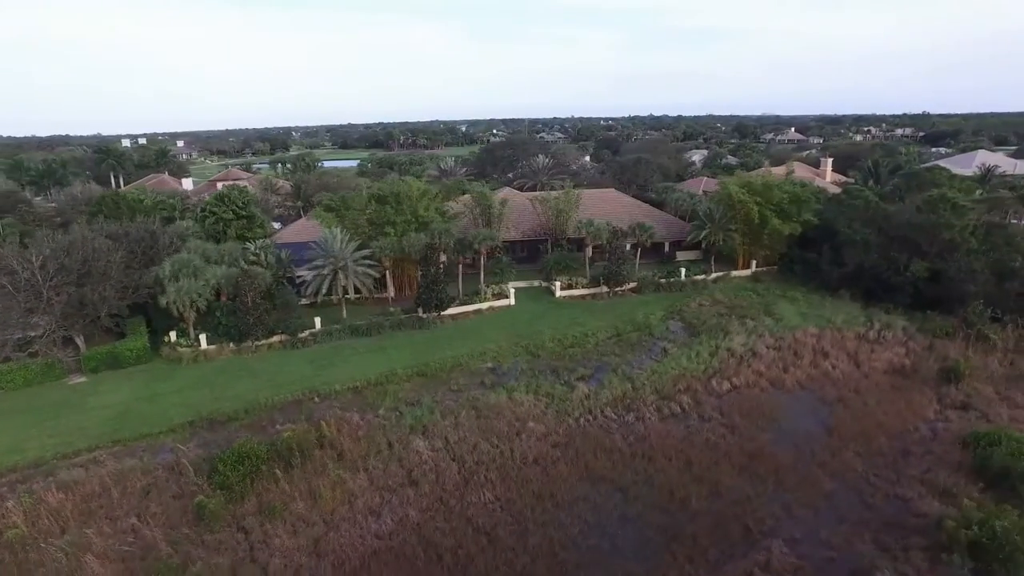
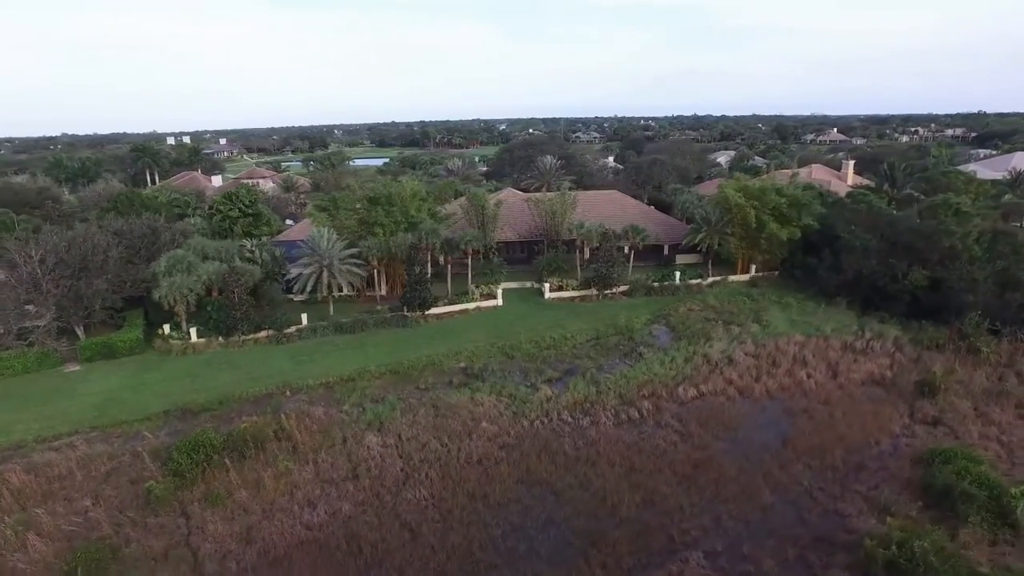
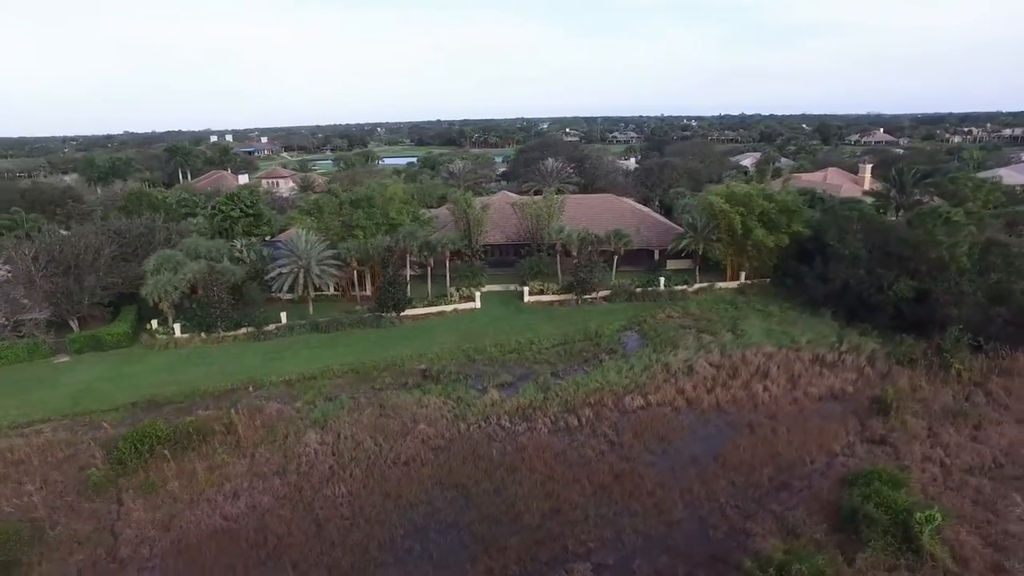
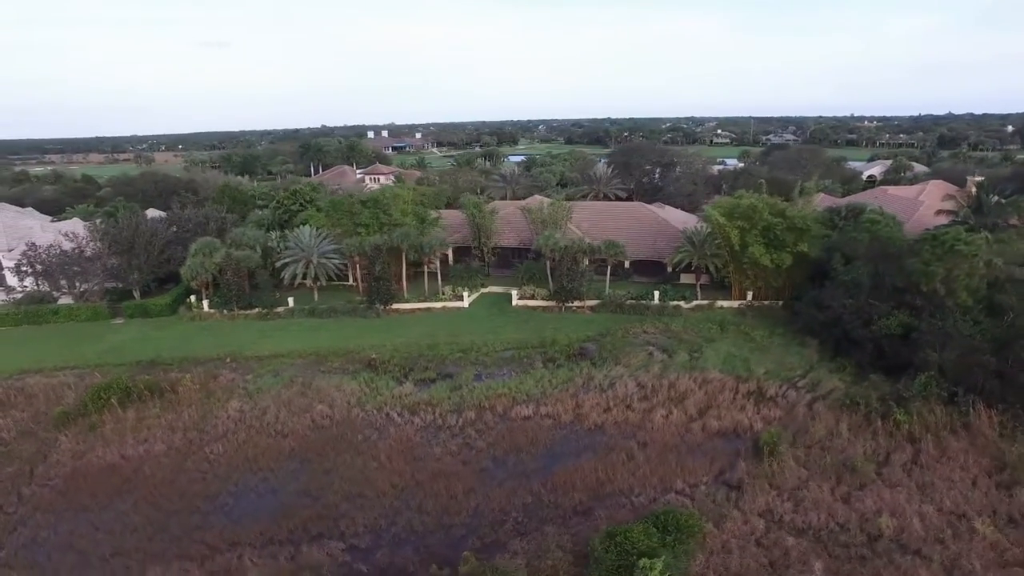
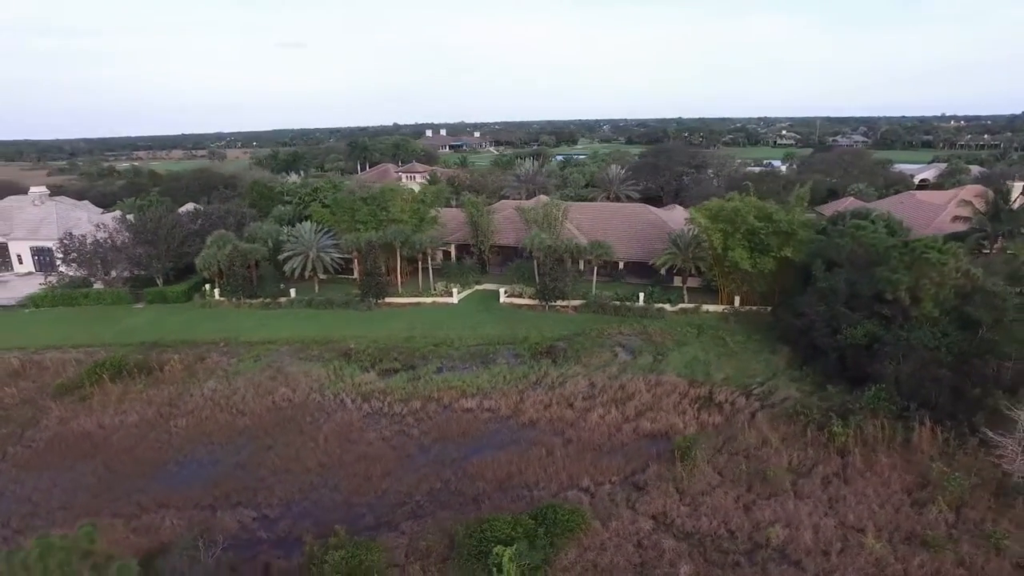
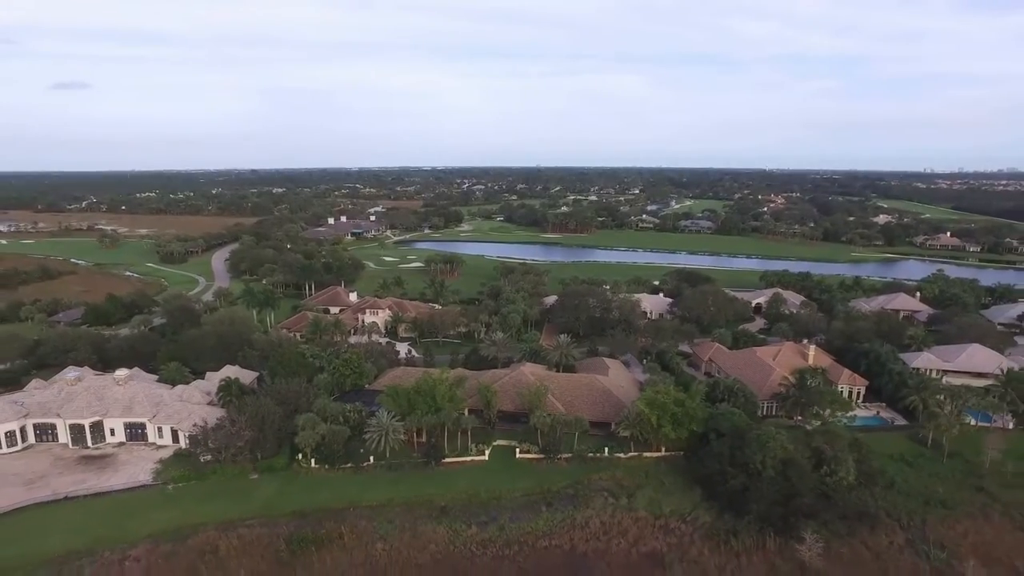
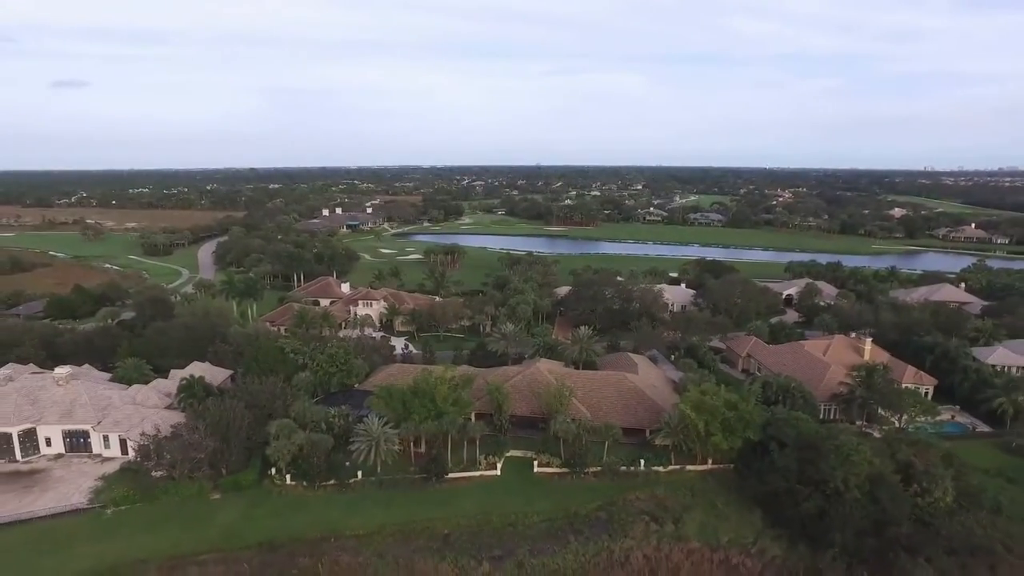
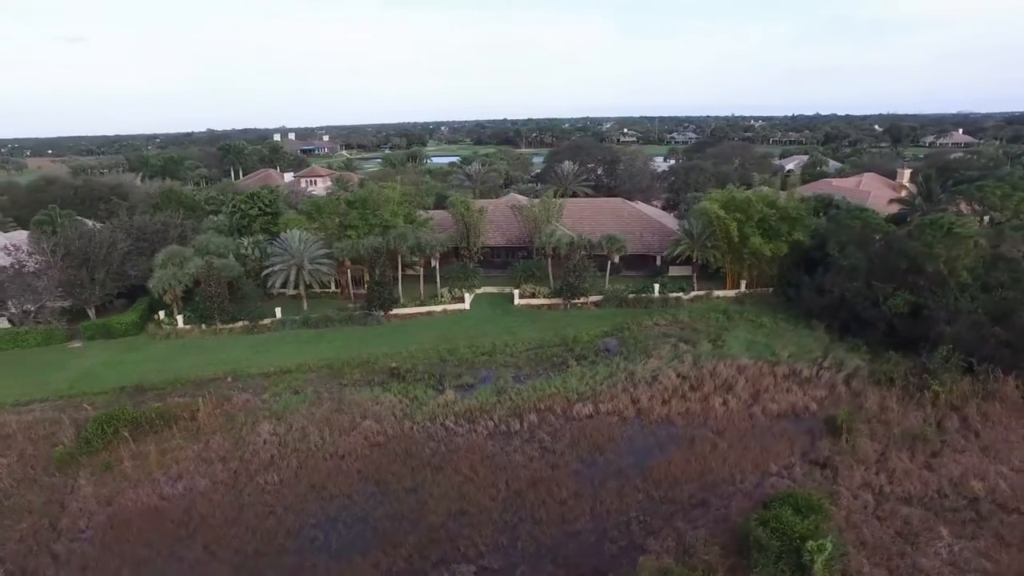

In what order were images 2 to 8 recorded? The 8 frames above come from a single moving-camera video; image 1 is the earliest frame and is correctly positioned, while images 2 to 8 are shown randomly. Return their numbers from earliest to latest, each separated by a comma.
2, 3, 8, 4, 5, 7, 6
